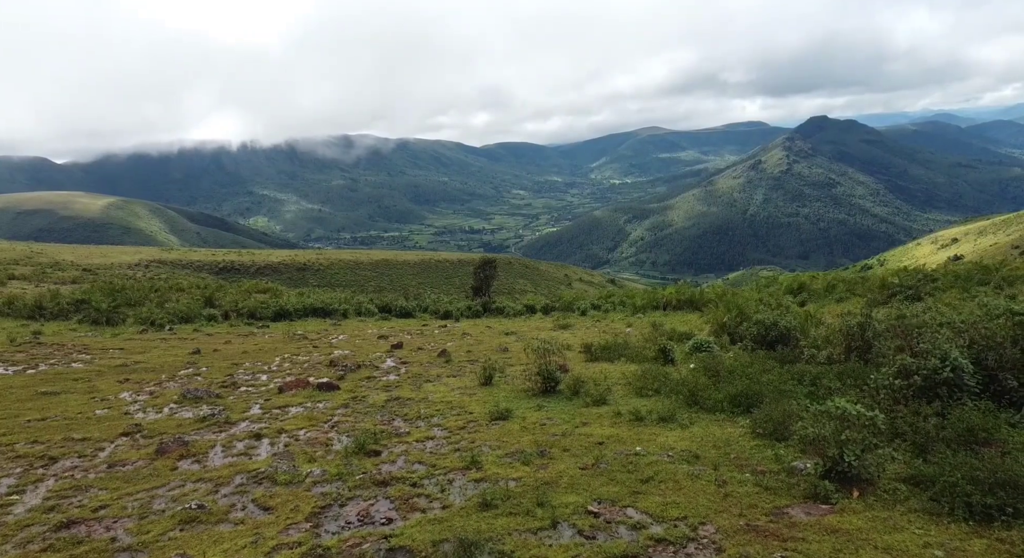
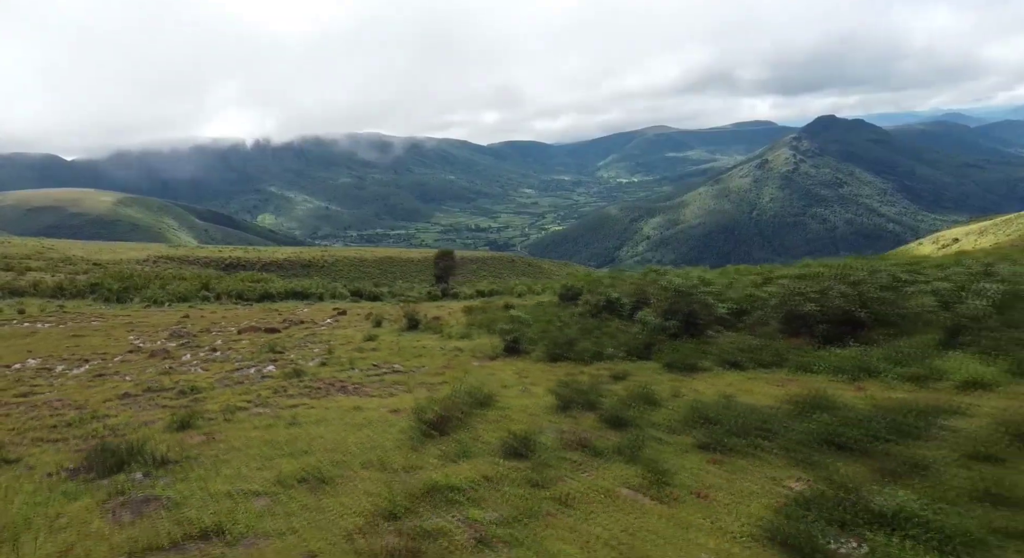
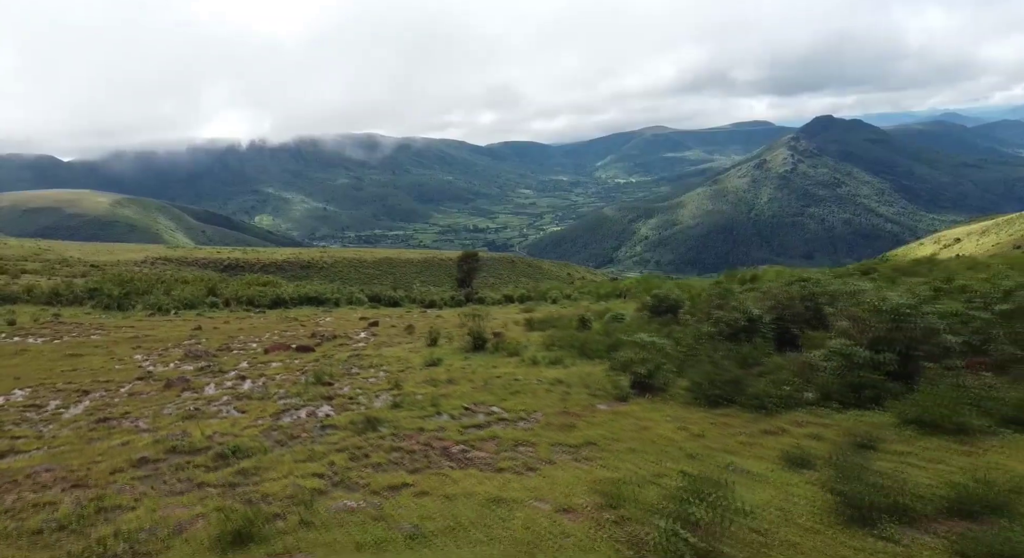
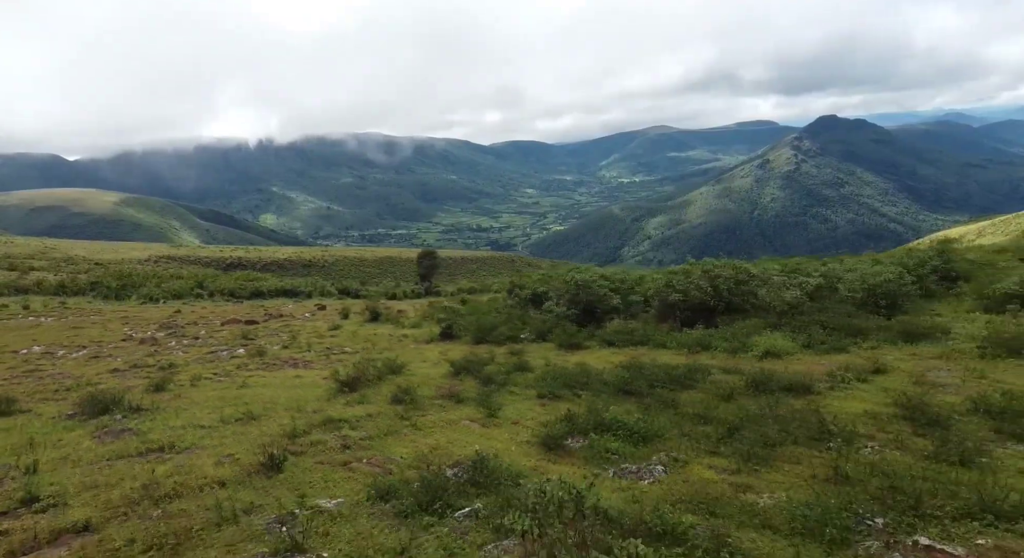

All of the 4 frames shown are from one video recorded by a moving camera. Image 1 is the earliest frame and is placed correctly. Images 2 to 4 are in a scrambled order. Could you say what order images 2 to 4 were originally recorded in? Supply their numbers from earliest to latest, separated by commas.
3, 2, 4
